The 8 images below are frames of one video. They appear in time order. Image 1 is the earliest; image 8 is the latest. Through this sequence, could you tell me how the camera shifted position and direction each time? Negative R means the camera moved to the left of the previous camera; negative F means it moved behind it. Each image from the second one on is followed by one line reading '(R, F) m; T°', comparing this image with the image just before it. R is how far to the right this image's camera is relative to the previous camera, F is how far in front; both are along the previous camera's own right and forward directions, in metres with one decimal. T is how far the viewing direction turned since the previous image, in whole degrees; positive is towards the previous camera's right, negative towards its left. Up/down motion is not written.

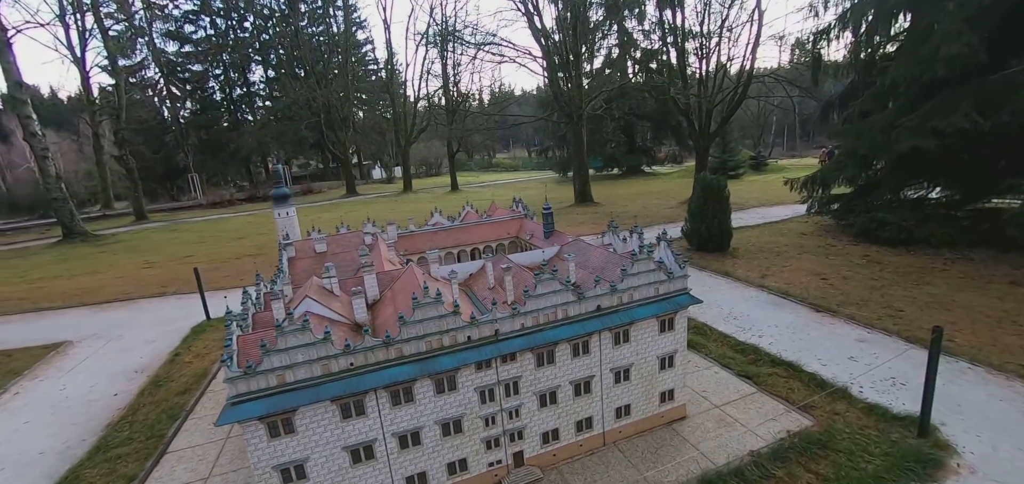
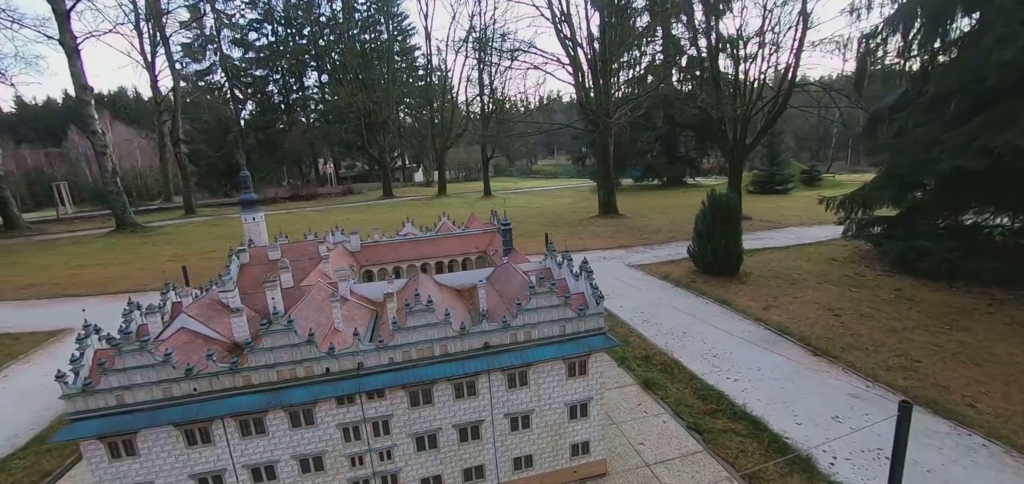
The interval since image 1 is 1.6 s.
(+3.0, +1.1) m; -6°
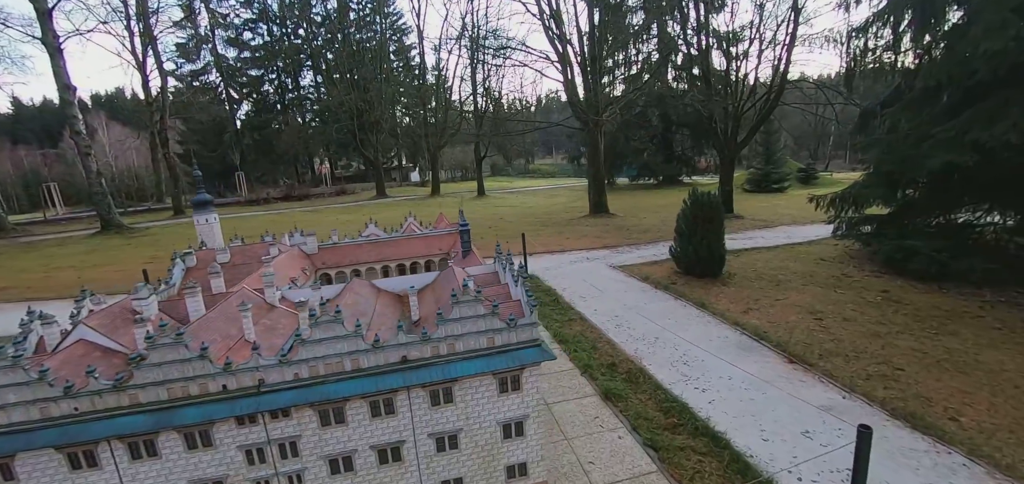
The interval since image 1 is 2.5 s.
(+1.3, +0.7) m; 0°
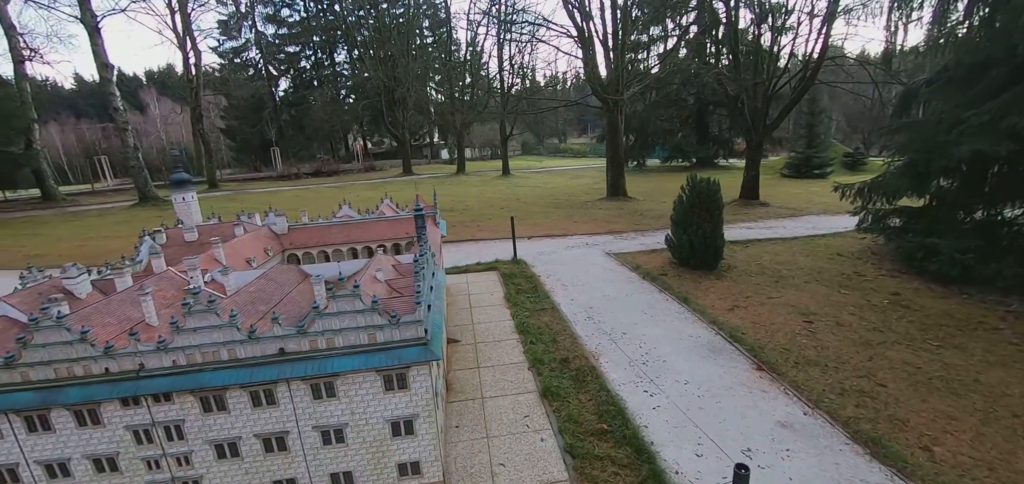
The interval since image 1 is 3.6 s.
(+2.4, +0.6) m; -5°
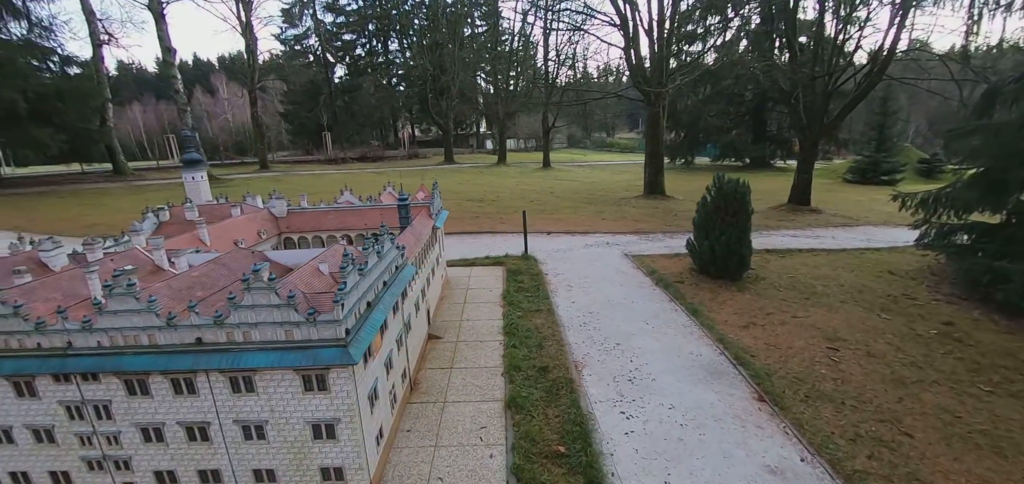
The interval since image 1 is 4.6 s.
(+1.7, +0.9) m; -6°
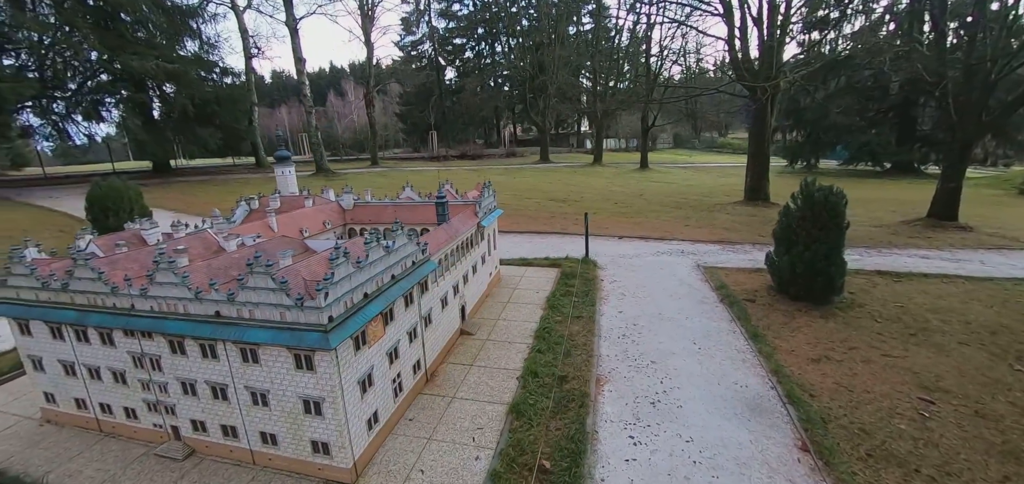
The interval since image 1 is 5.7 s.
(+1.9, +0.4) m; -13°
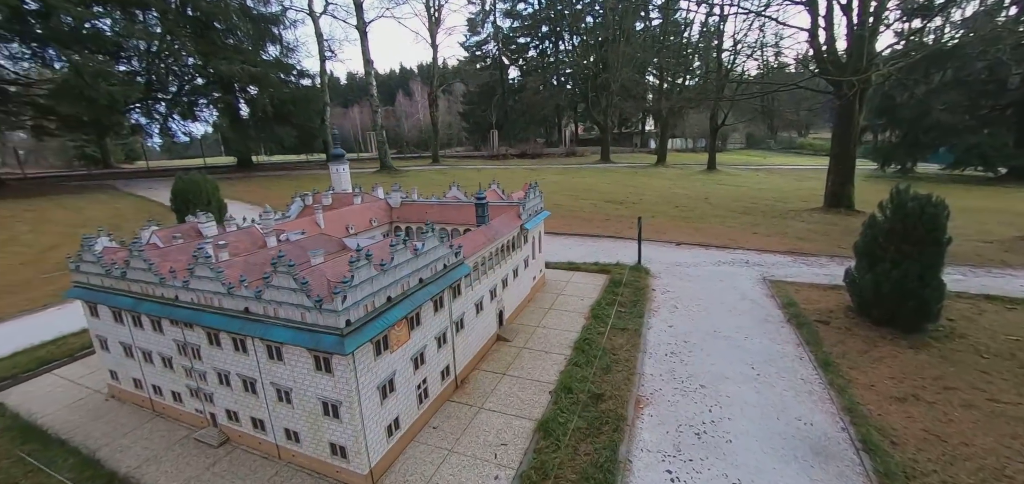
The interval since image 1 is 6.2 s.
(+0.5, +0.6) m; -8°
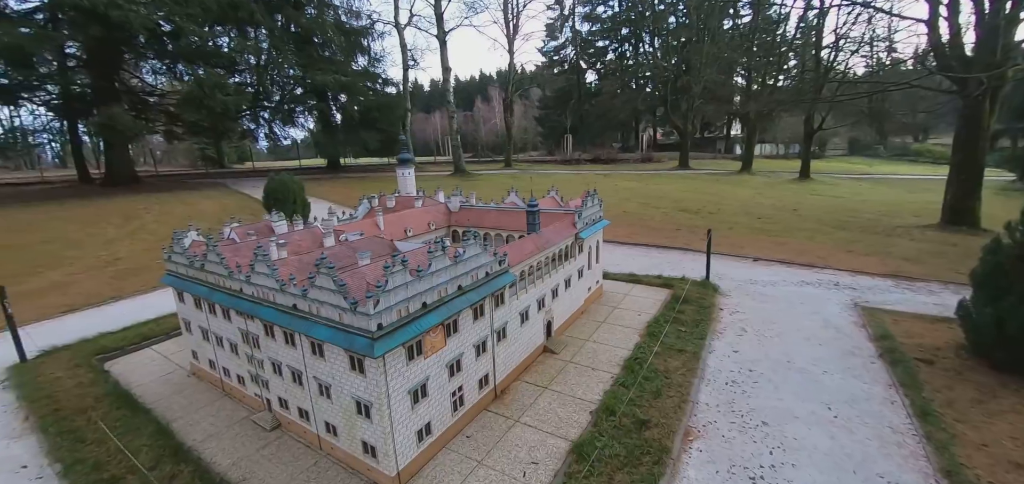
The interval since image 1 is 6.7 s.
(+0.6, +0.3) m; -9°
